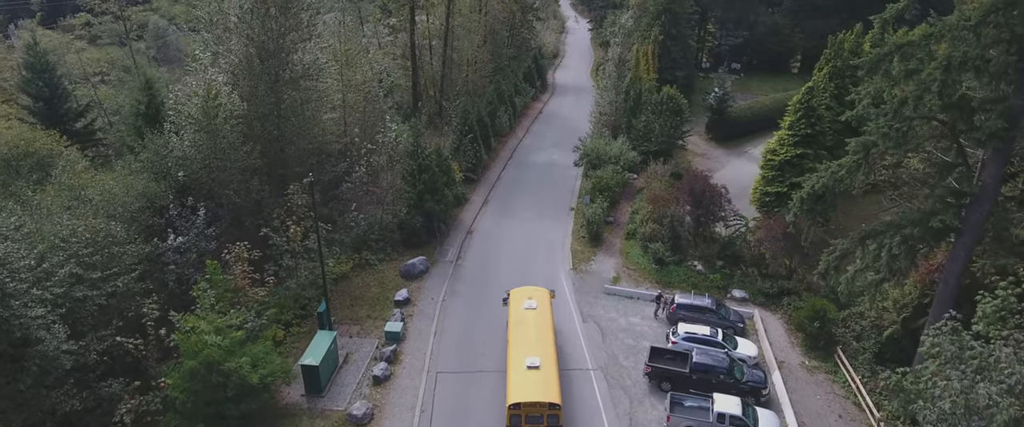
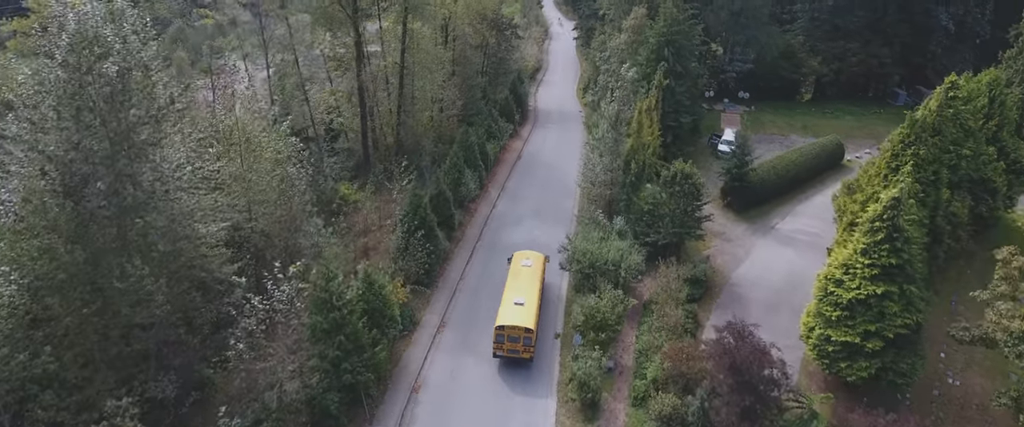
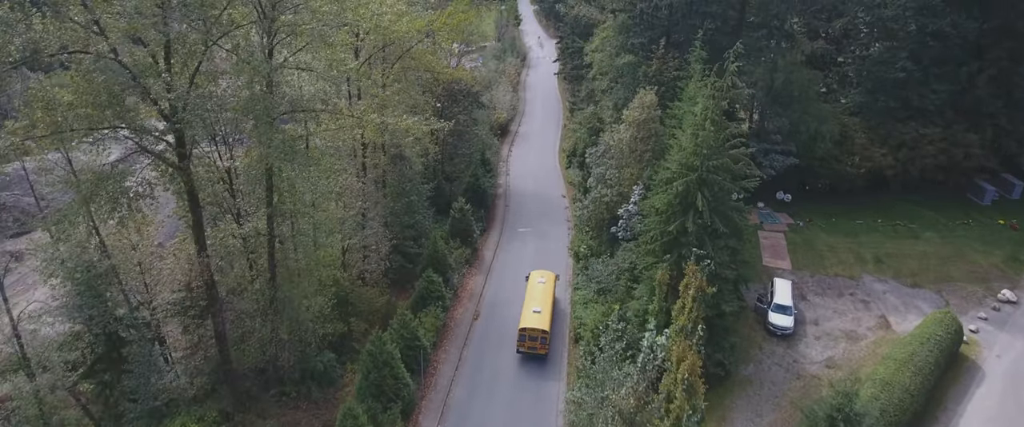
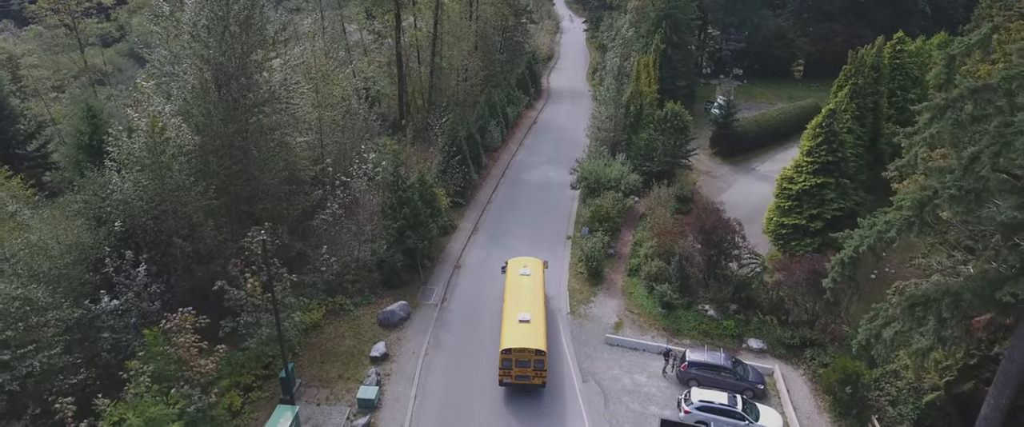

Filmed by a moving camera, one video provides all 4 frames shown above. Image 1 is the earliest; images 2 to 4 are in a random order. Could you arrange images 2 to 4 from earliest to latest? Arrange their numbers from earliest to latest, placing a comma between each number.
4, 2, 3
